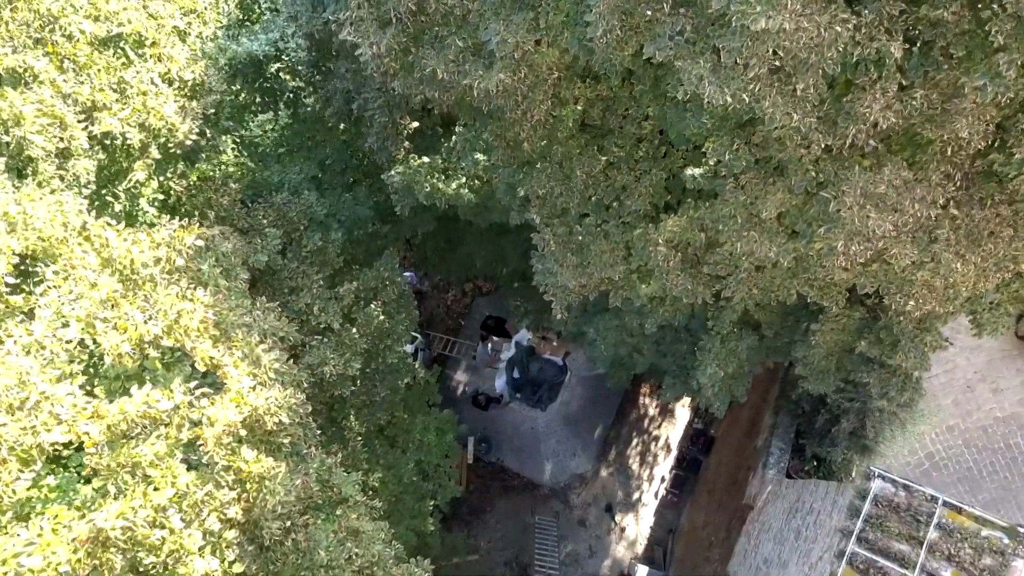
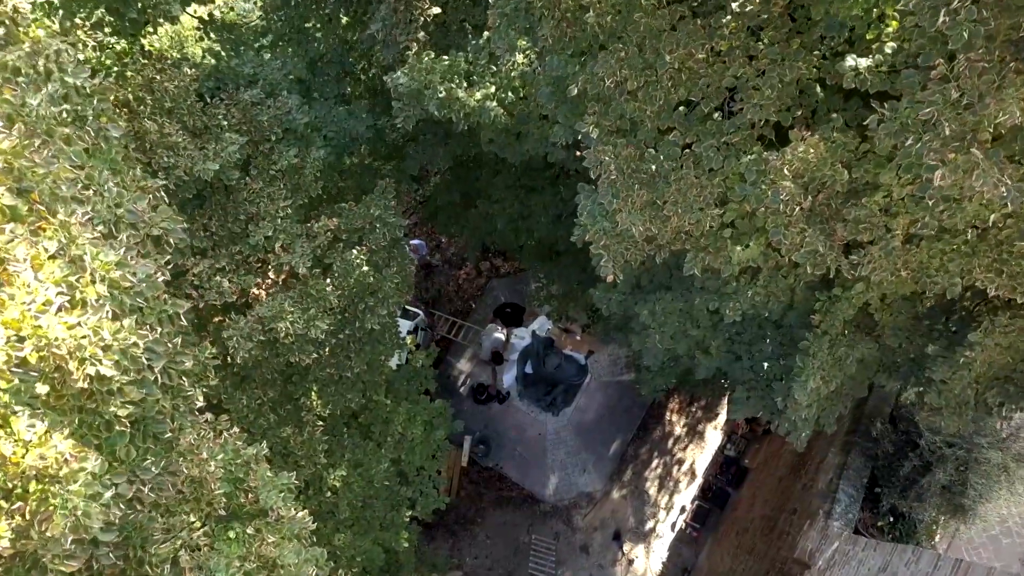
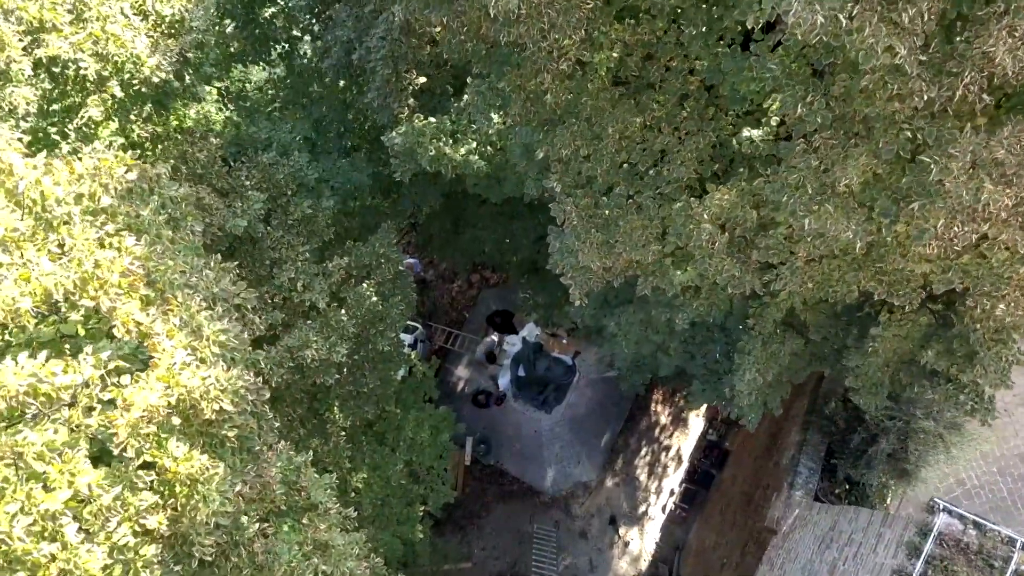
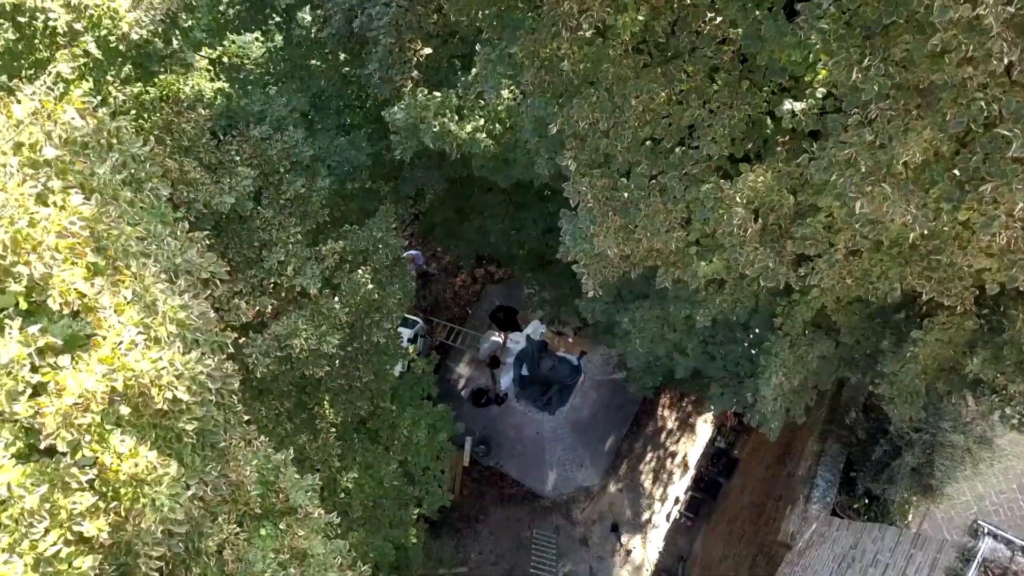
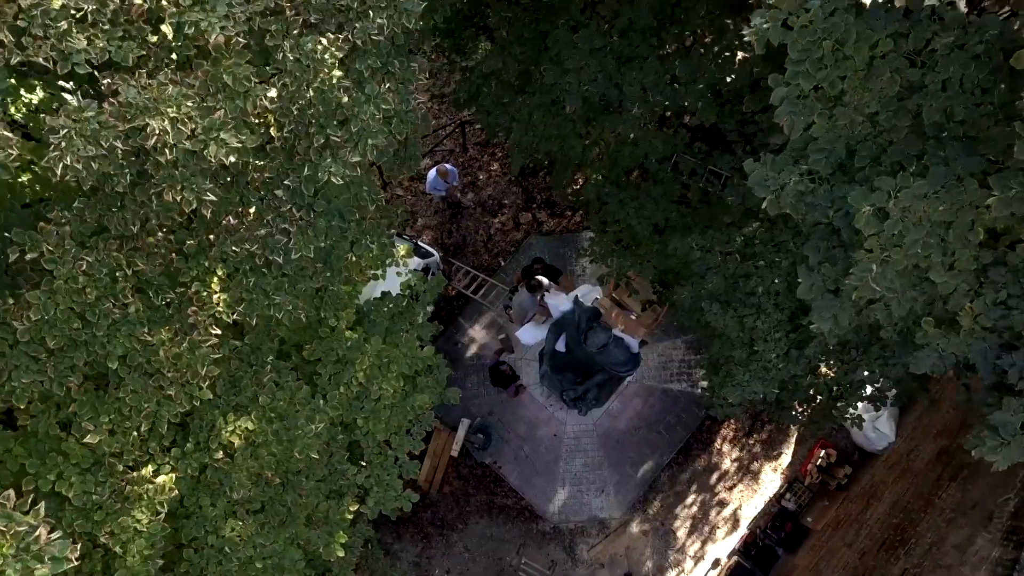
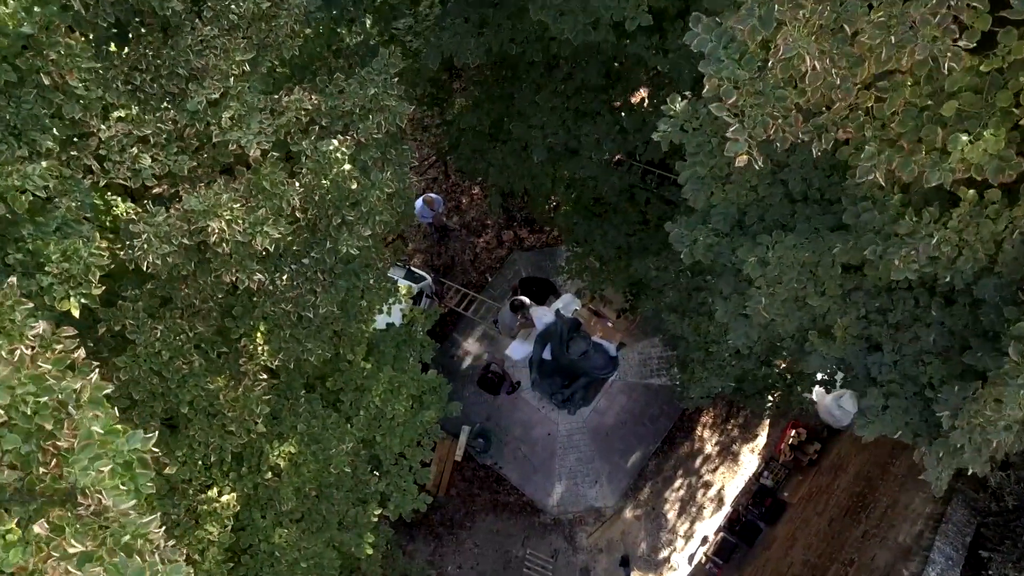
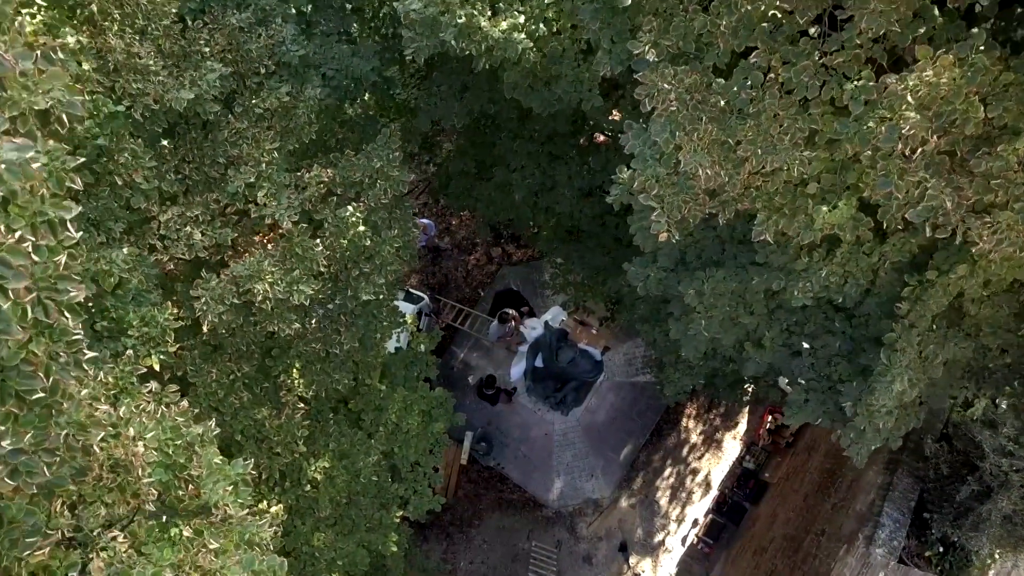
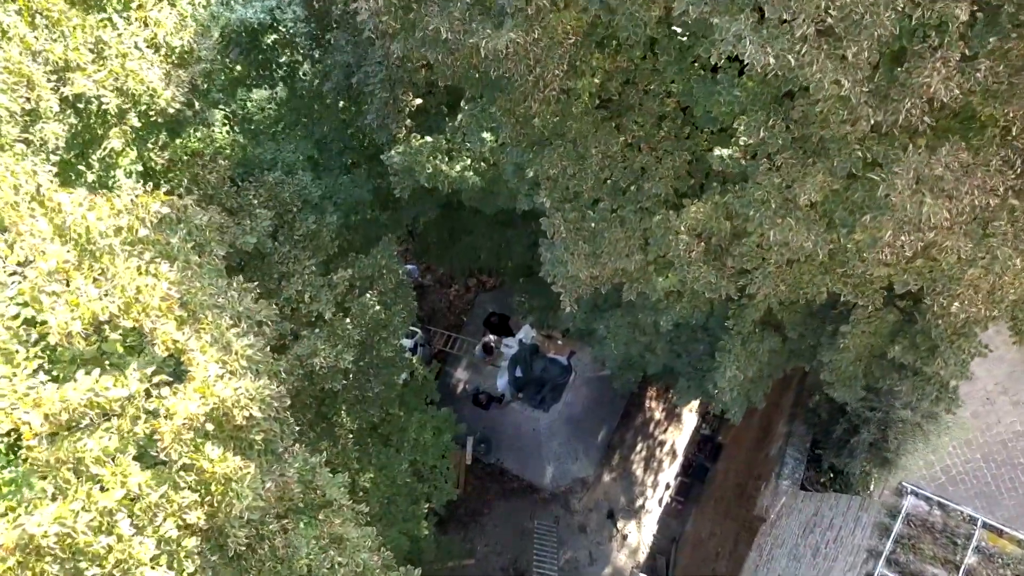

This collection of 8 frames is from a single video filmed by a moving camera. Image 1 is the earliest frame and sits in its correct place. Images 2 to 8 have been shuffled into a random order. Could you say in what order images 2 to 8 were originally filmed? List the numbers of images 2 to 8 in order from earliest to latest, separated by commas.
8, 3, 4, 2, 7, 6, 5
